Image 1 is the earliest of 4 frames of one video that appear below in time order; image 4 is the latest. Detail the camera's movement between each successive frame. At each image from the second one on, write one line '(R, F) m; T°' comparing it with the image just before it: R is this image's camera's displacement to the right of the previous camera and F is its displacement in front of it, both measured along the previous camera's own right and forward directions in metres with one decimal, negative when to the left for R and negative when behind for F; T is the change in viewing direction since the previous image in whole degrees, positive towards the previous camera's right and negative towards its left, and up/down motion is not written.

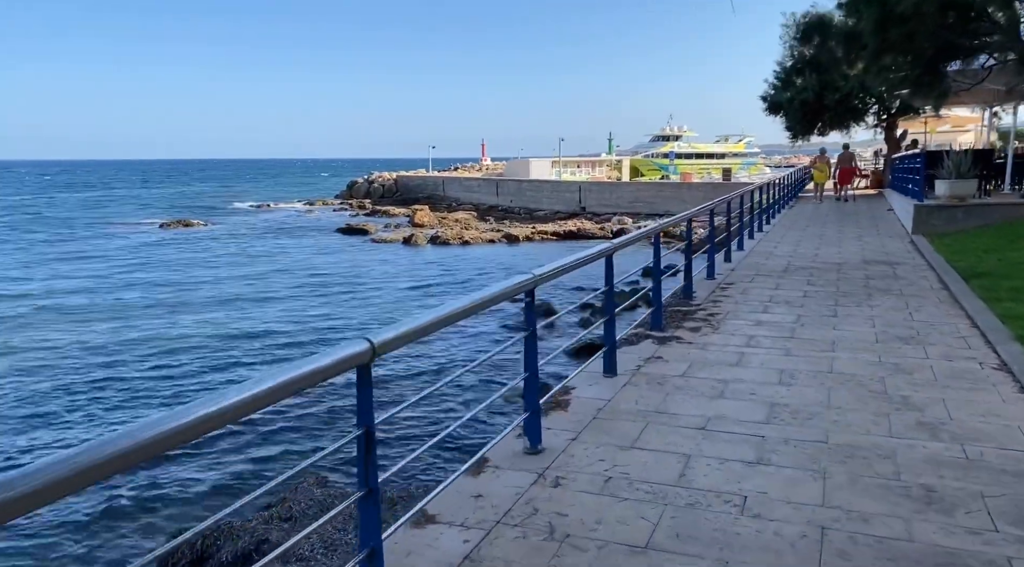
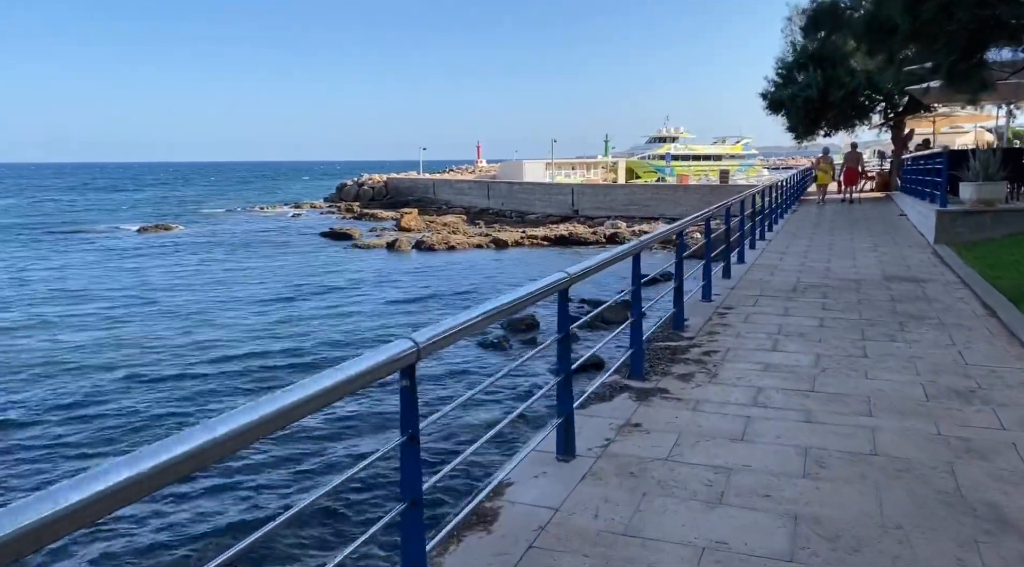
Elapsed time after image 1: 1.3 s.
(+0.4, +1.4) m; 0°
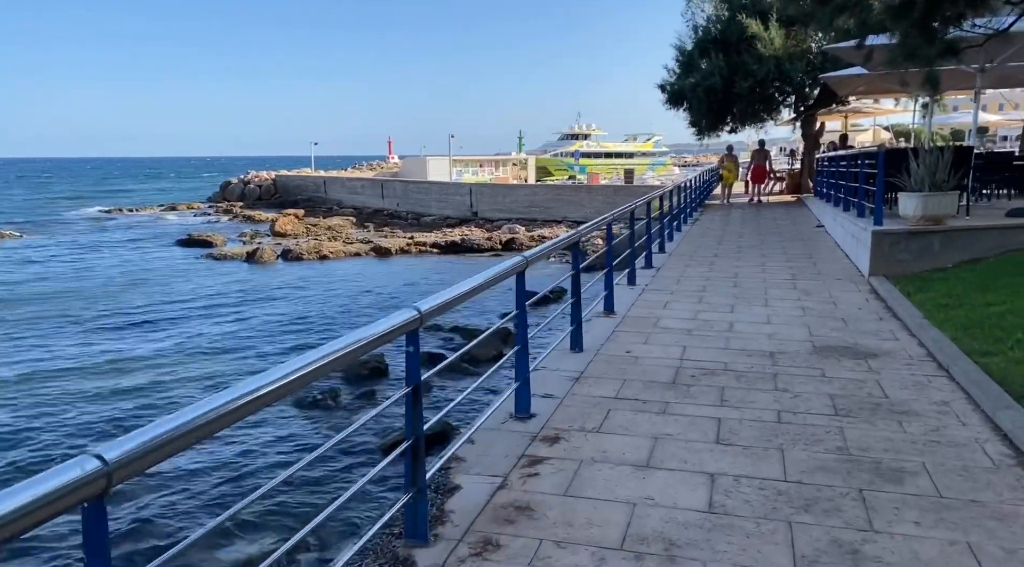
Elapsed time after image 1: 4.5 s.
(+1.4, +3.3) m; +6°
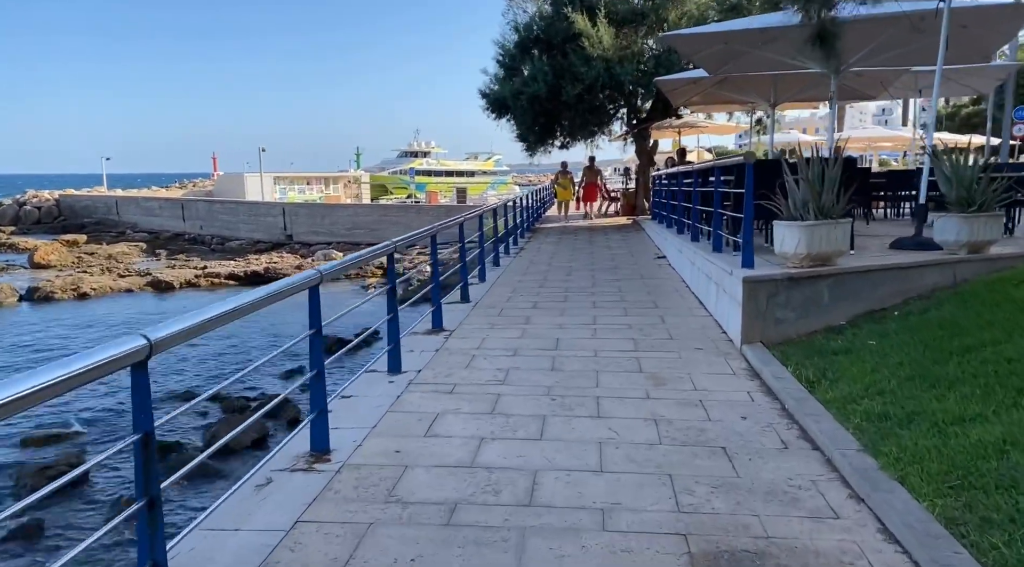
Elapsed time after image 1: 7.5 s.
(+1.1, +3.3) m; +11°
